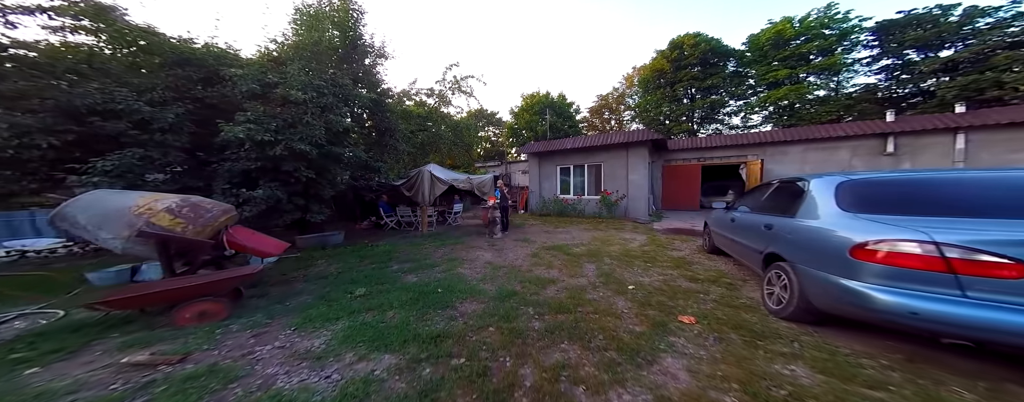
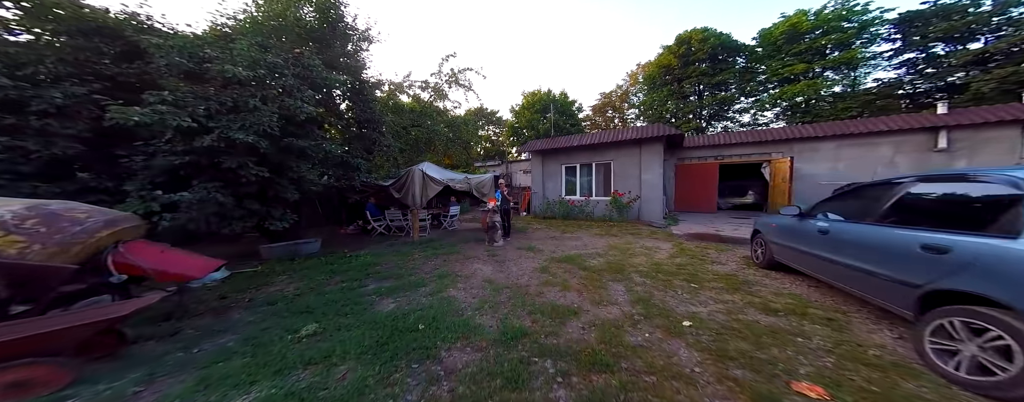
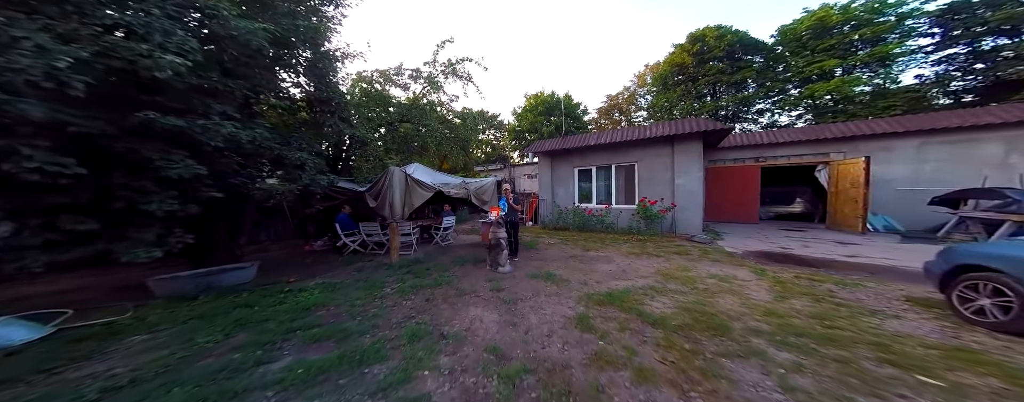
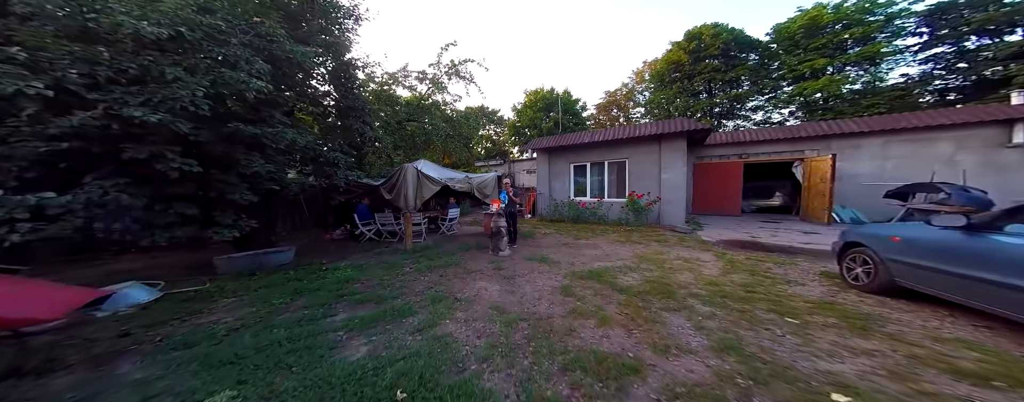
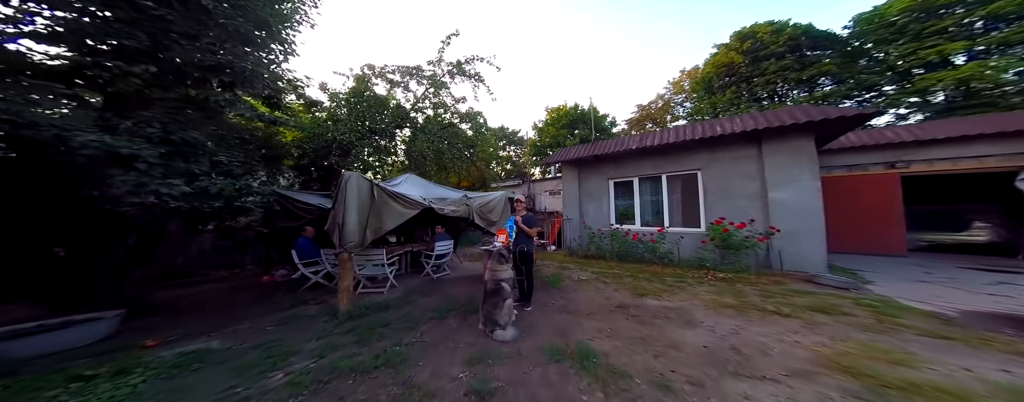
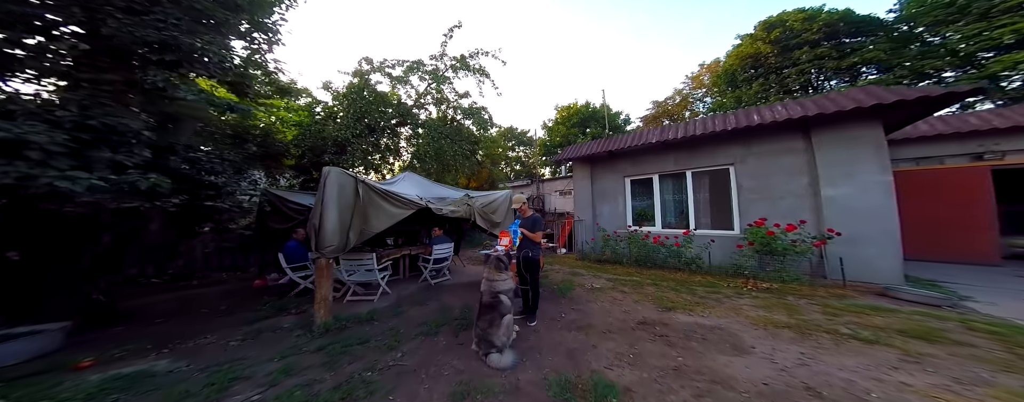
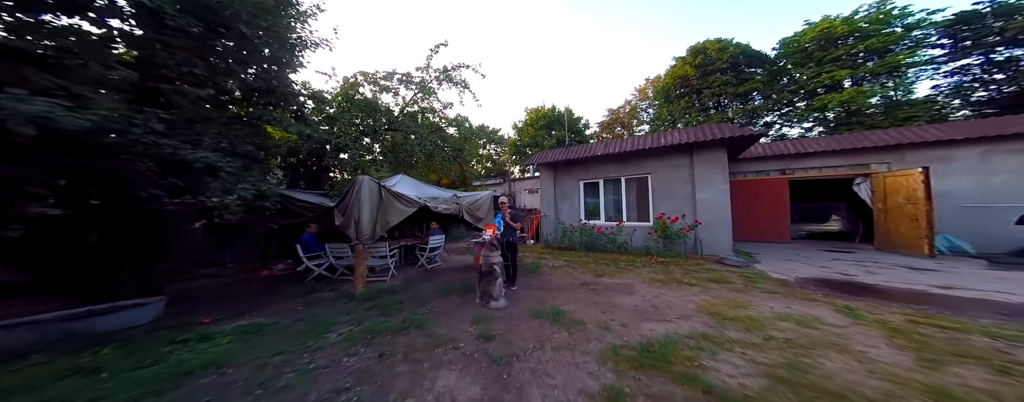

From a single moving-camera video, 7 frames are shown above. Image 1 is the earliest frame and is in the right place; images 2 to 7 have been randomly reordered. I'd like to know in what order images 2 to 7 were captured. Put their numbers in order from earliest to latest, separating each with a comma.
2, 4, 3, 7, 5, 6
